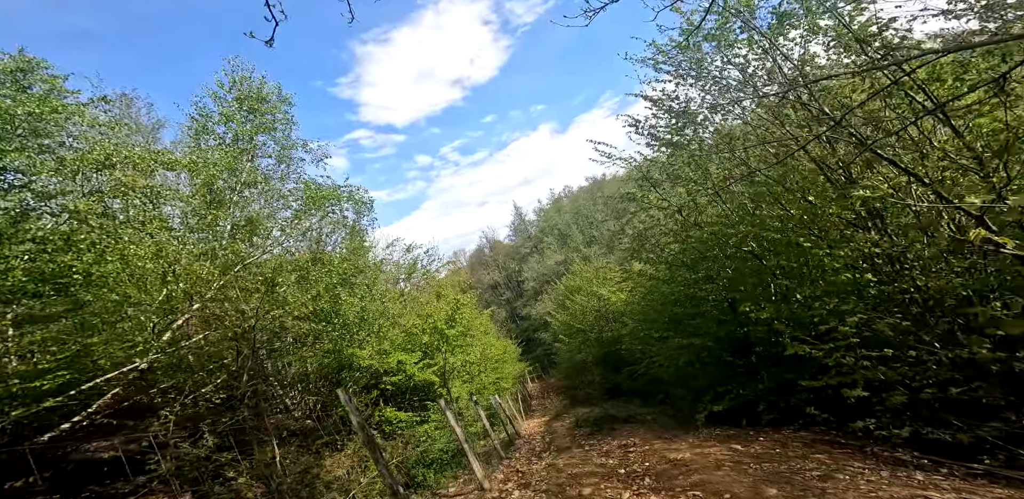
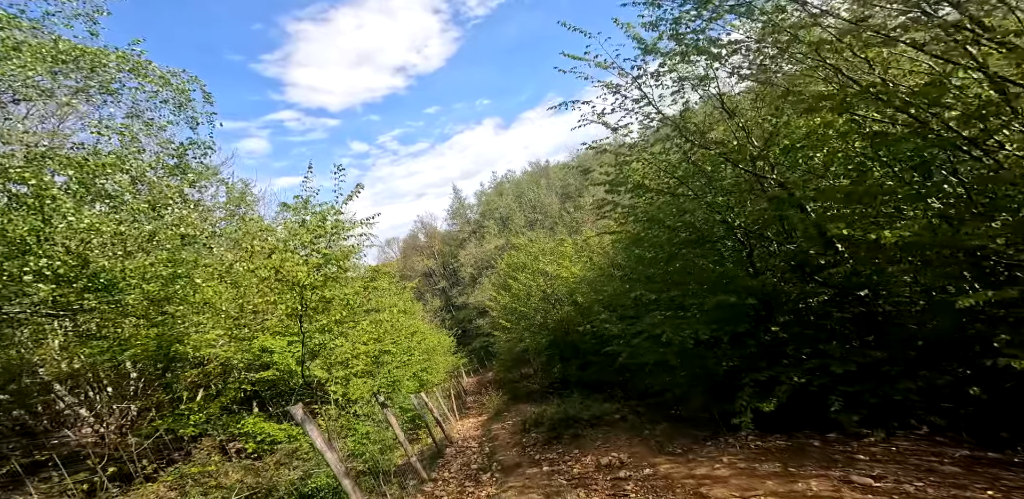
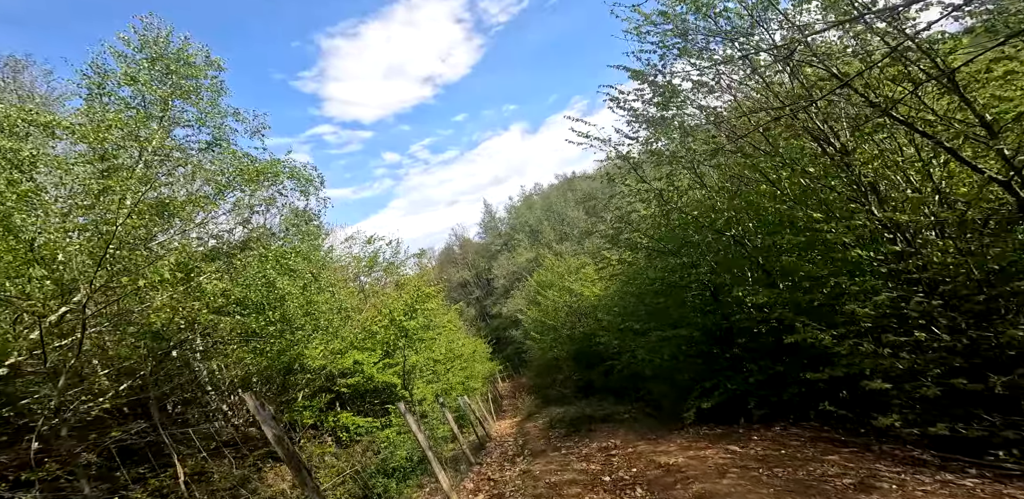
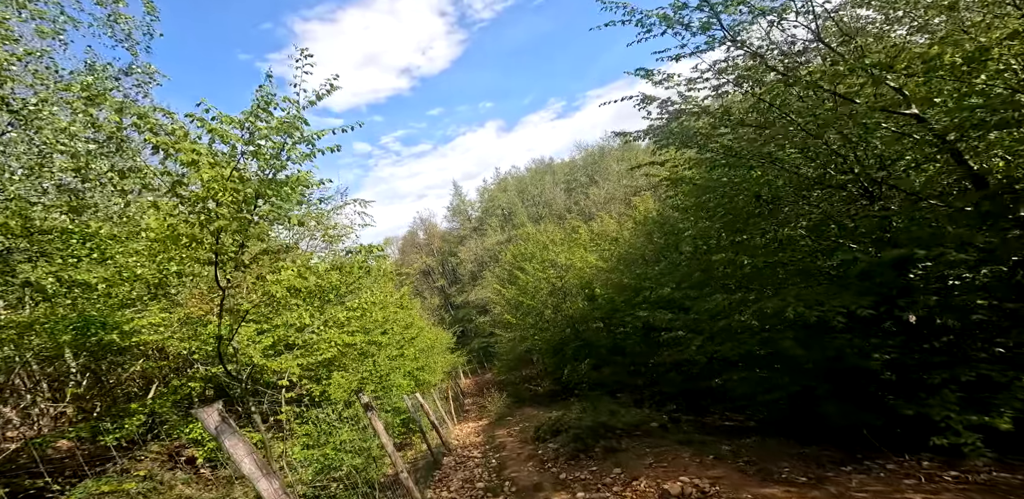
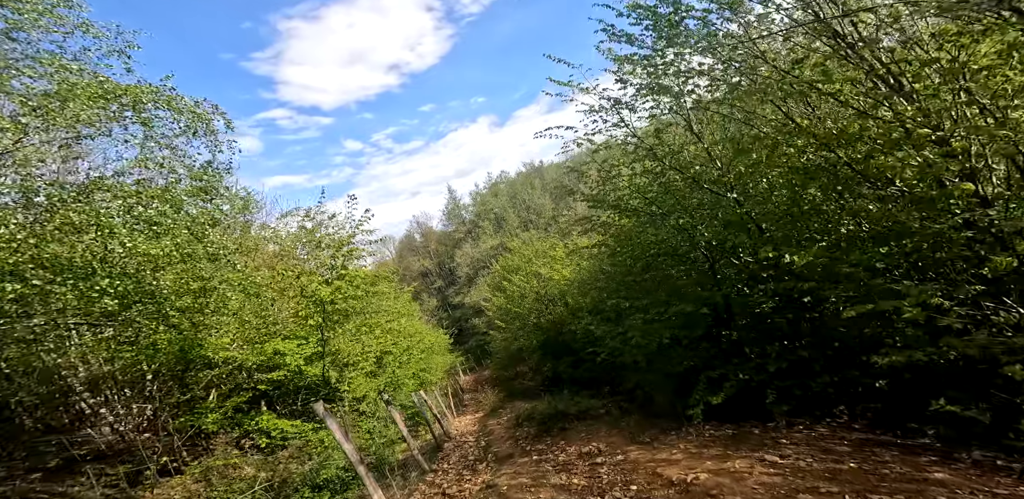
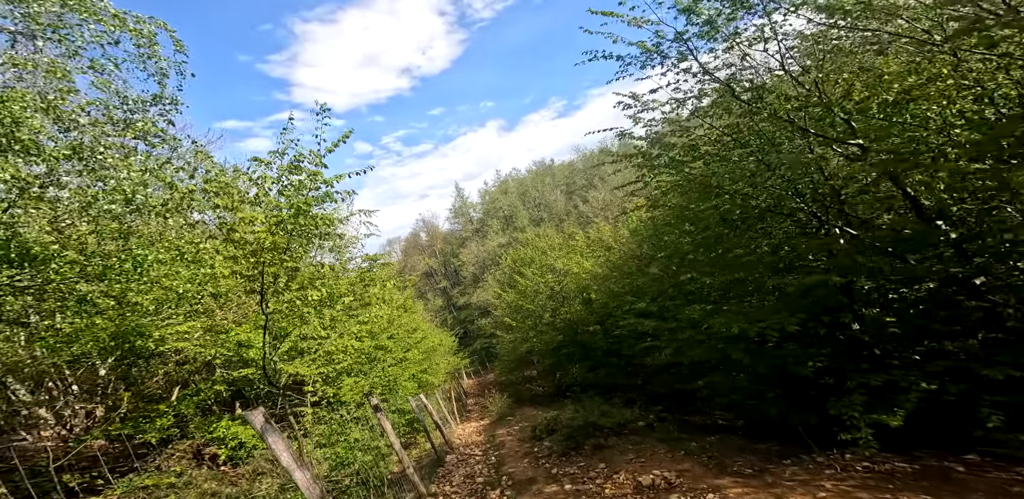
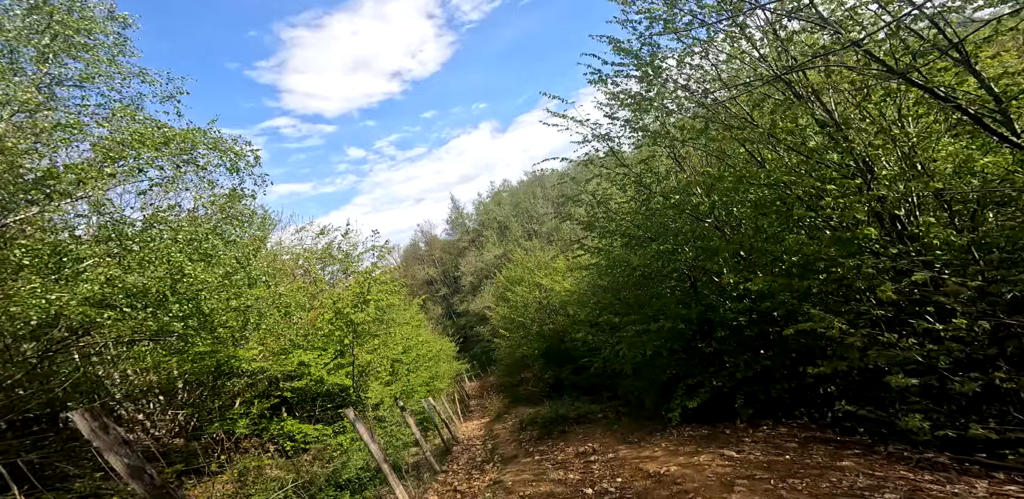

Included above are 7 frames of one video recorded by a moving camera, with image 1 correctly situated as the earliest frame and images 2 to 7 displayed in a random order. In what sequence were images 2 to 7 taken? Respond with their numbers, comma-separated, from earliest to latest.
3, 7, 5, 2, 6, 4
